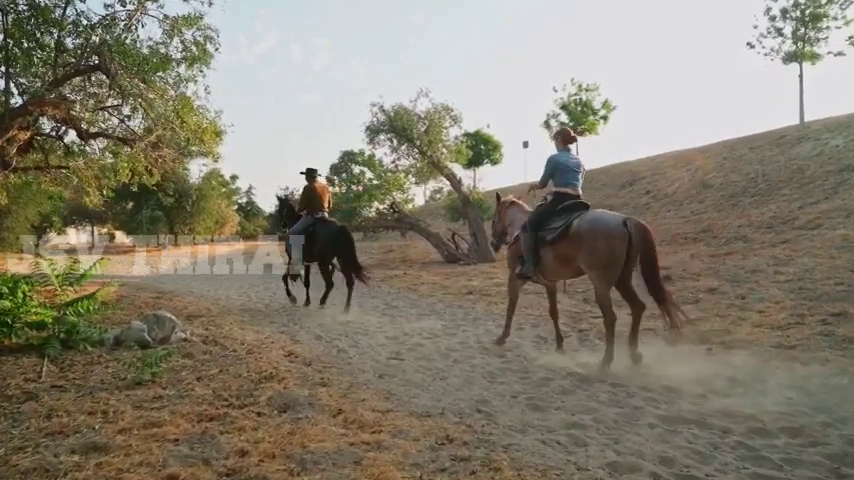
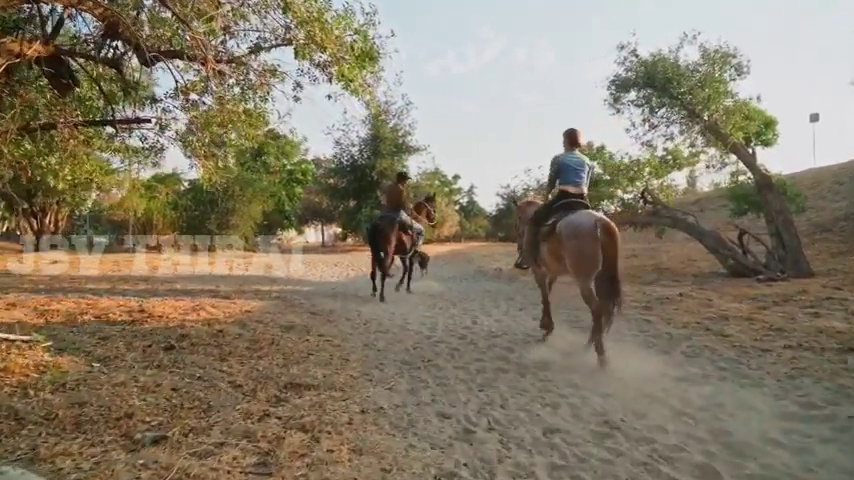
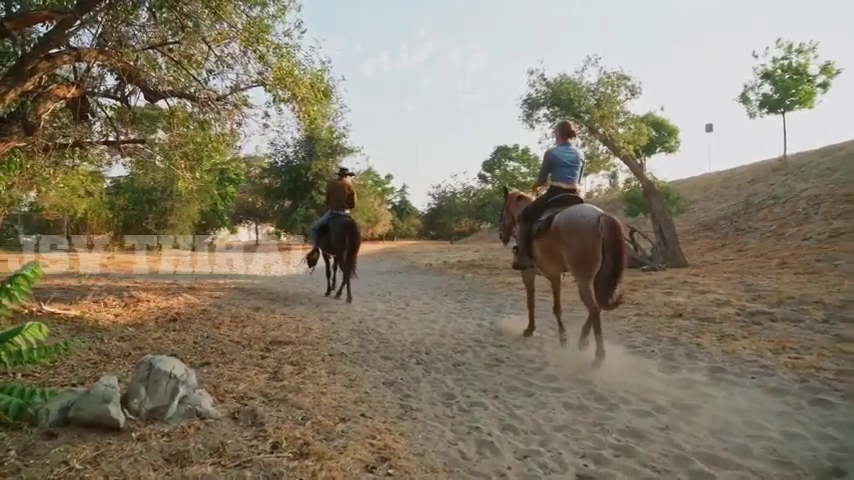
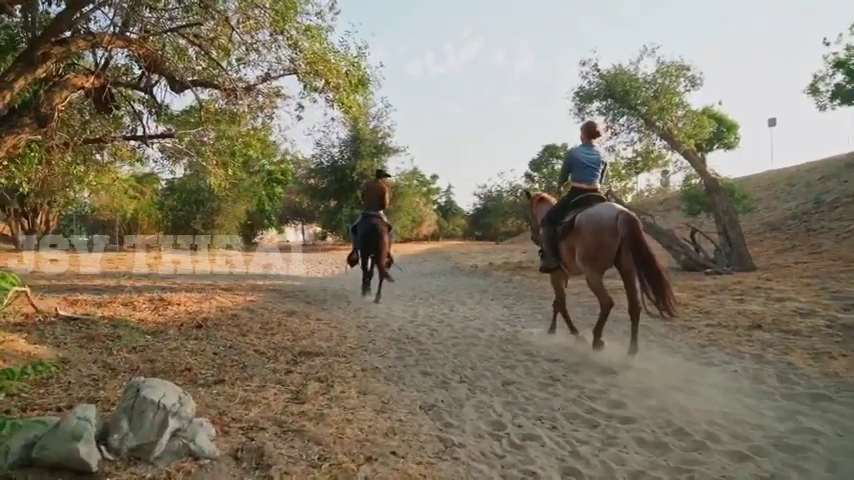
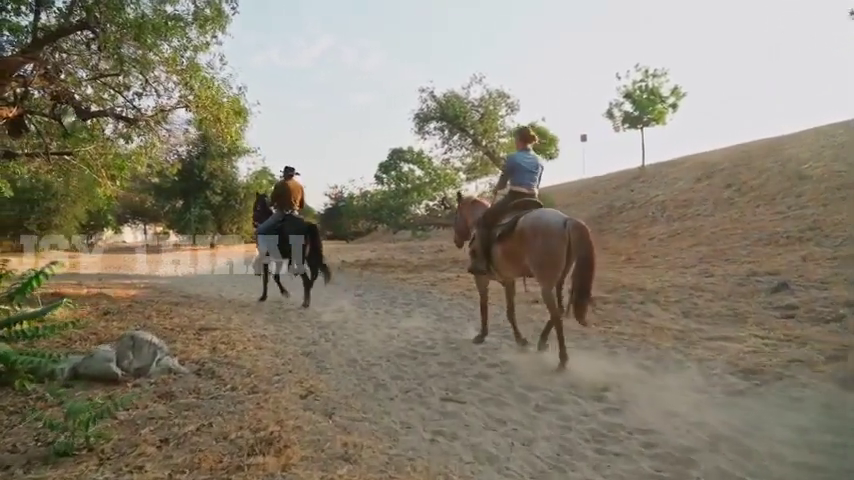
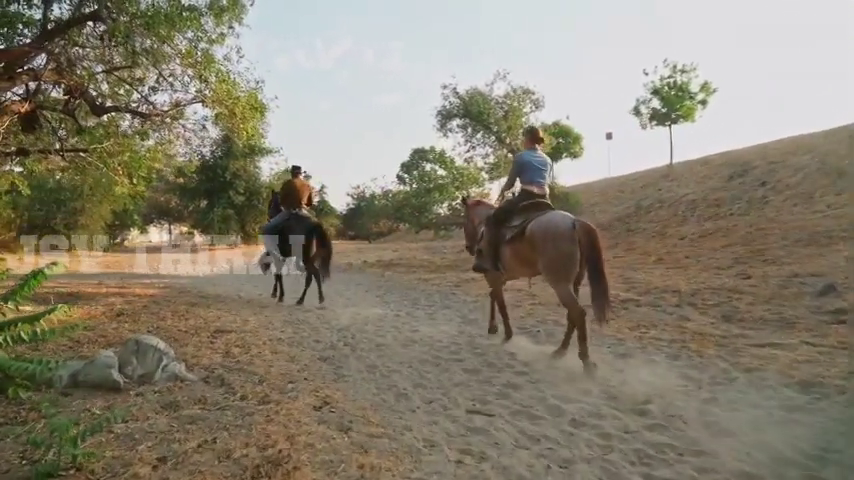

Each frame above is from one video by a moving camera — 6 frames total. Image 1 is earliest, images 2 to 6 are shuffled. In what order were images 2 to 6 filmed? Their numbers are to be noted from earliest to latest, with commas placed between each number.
5, 6, 3, 4, 2
